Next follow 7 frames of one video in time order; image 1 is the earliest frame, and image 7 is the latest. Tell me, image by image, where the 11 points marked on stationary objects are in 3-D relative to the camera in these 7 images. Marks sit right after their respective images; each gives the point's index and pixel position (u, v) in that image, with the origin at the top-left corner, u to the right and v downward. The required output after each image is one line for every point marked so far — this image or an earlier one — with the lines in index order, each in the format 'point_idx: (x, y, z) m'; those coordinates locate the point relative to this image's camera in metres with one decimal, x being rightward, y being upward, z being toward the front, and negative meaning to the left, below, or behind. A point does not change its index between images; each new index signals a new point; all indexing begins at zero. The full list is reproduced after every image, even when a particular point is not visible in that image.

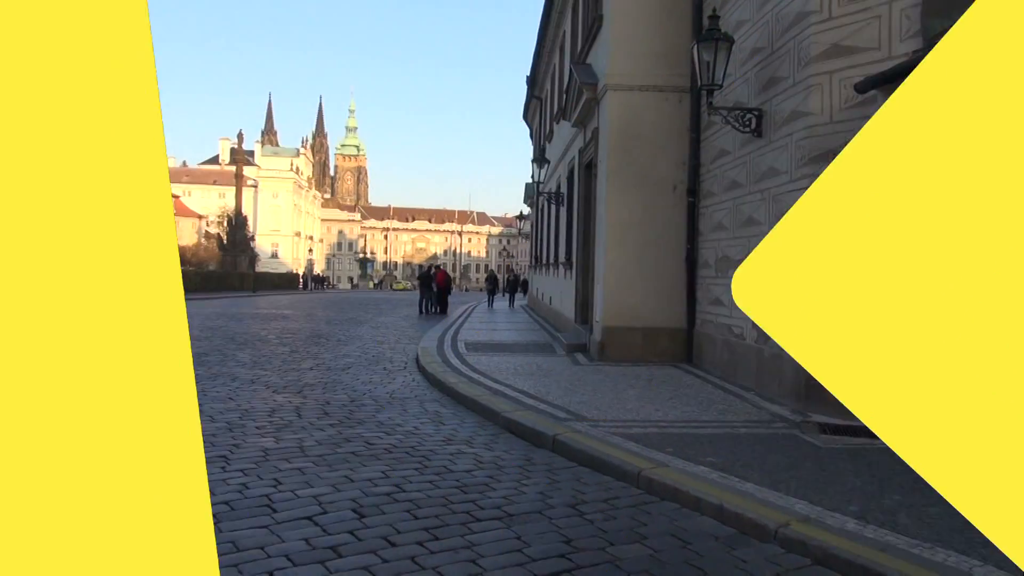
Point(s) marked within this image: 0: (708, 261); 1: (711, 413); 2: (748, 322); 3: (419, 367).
0: (+2.9, +0.4, +11.2) m
1: (+2.0, -1.3, +7.9) m
2: (+2.9, -0.4, +9.6) m
3: (-1.4, -1.2, +11.8) m
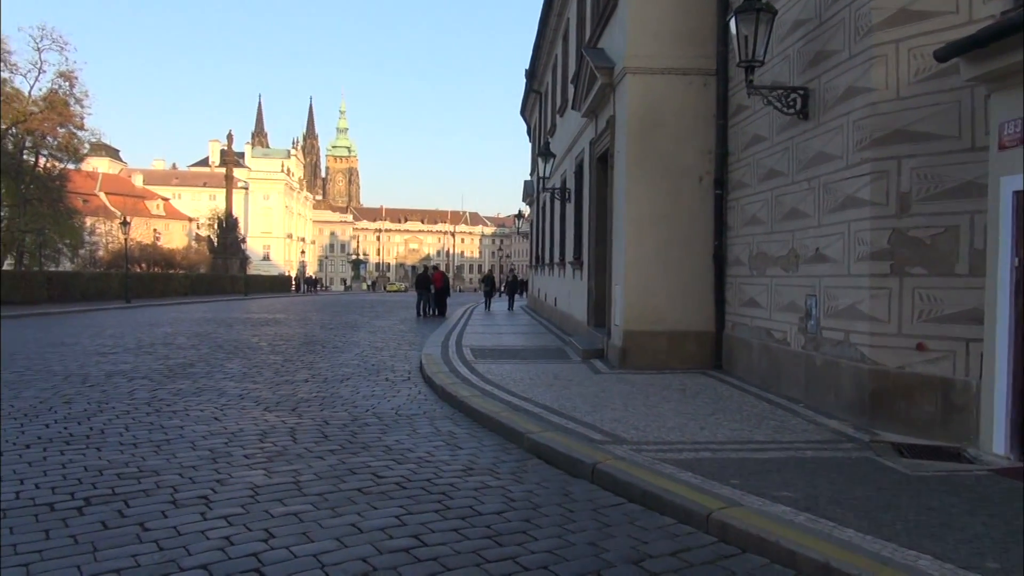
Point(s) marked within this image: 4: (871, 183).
0: (+3.0, +0.4, +10.3) m
1: (+2.3, -1.3, +6.9) m
2: (+3.1, -0.4, +8.6) m
3: (-1.3, -1.3, +10.8) m
4: (+3.3, +1.0, +7.0) m
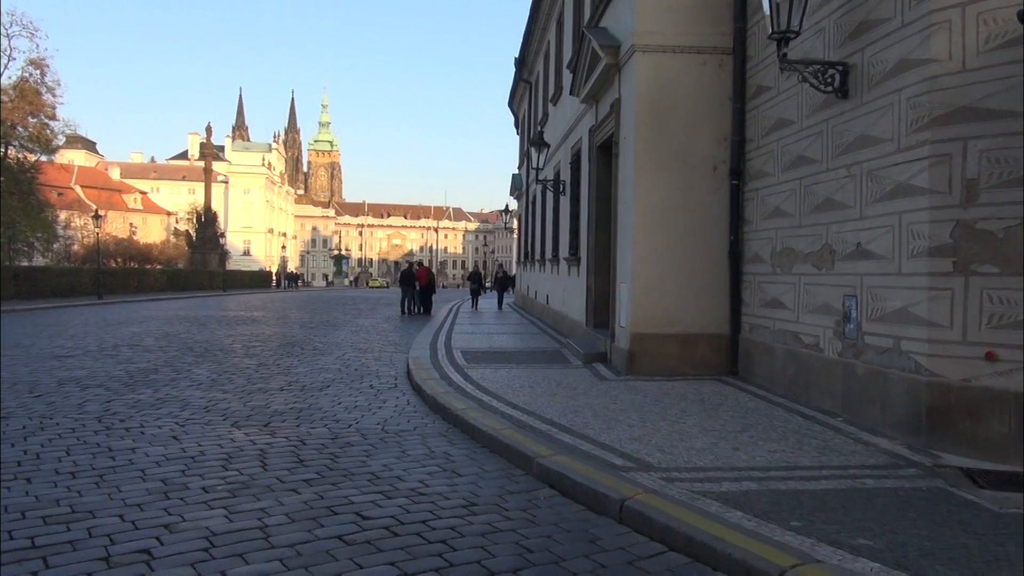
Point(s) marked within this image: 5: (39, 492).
0: (+3.0, +0.4, +9.4) m
1: (+2.3, -1.3, +6.0) m
2: (+3.1, -0.4, +7.7) m
3: (-1.3, -1.2, +9.8) m
4: (+3.3, +1.0, +6.2) m
5: (-3.1, -1.3, +5.1) m
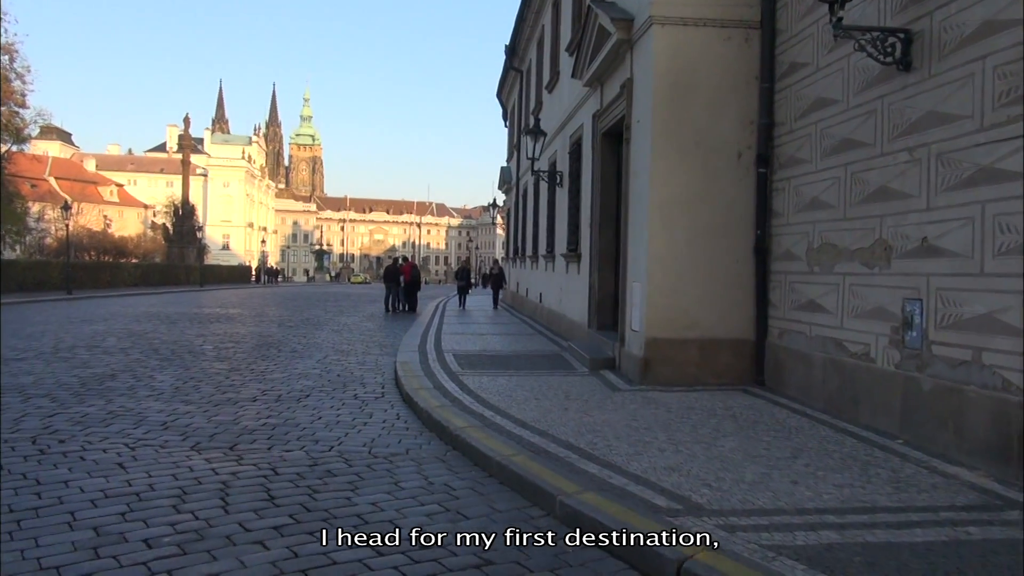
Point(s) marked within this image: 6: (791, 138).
0: (+3.0, +0.4, +8.4) m
1: (+2.4, -1.3, +5.0) m
2: (+3.2, -0.4, +6.7) m
3: (-1.3, -1.2, +8.8) m
4: (+3.4, +0.9, +5.2) m
5: (-3.0, -1.3, +4.0) m
6: (+3.1, +1.6, +8.5) m
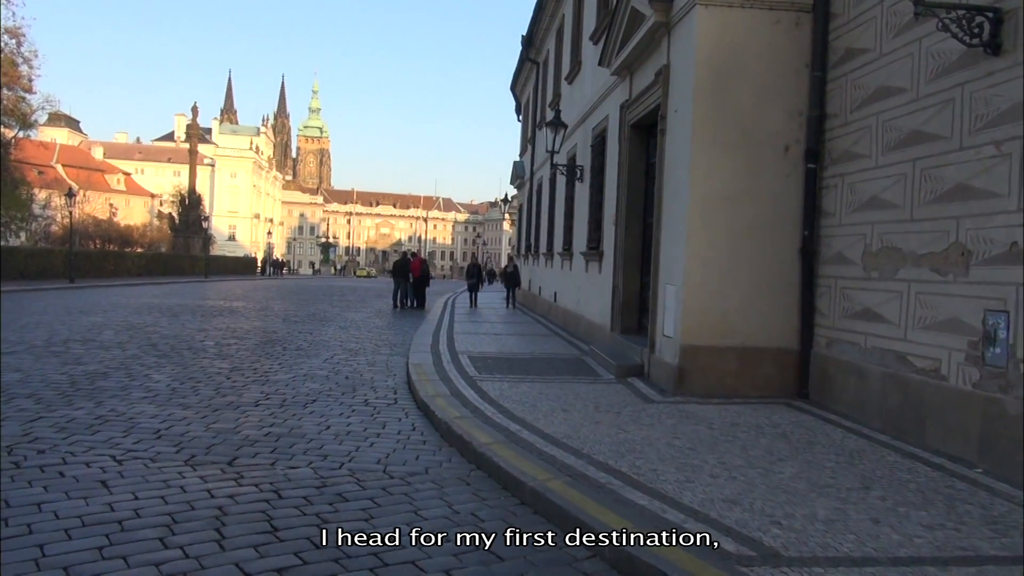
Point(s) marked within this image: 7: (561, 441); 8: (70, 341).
0: (+3.3, +0.3, +7.7) m
1: (+2.6, -1.4, +4.3) m
2: (+3.4, -0.5, +6.0) m
3: (-1.0, -1.2, +8.1) m
4: (+3.7, +0.8, +4.5) m
5: (-2.8, -1.3, +3.3) m
6: (+3.4, +1.6, +7.8) m
7: (+0.4, -1.2, +6.1) m
8: (-6.6, -0.8, +11.7) m
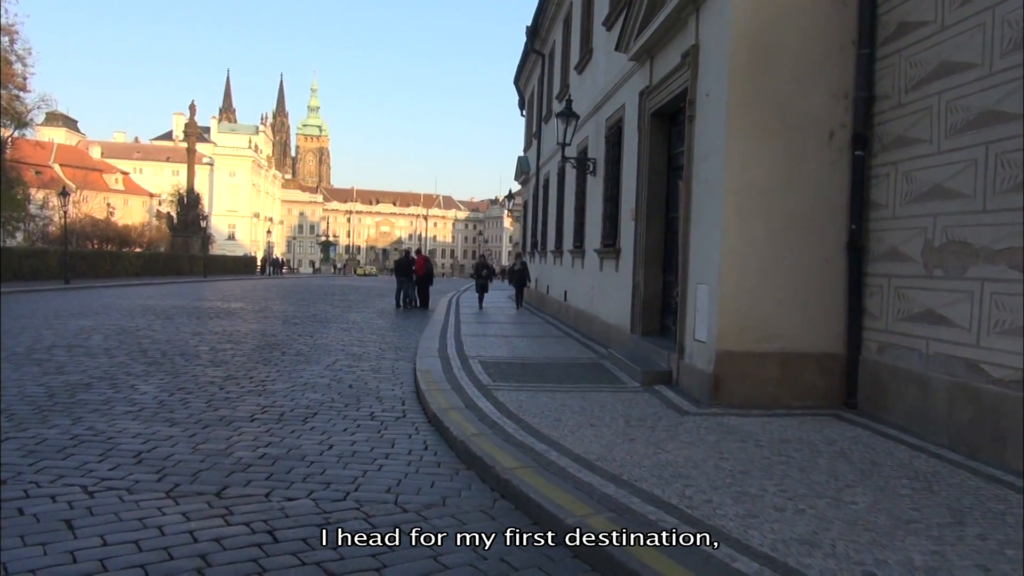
0: (+3.5, +0.3, +7.0) m
1: (+2.8, -1.4, +3.6) m
2: (+3.6, -0.5, +5.3) m
3: (-0.8, -1.2, +7.4) m
4: (+3.9, +0.8, +3.7) m
5: (-2.6, -1.3, +2.6) m
6: (+3.5, +1.6, +7.1) m
7: (+0.6, -1.2, +5.4) m
8: (-6.5, -0.8, +11.0) m
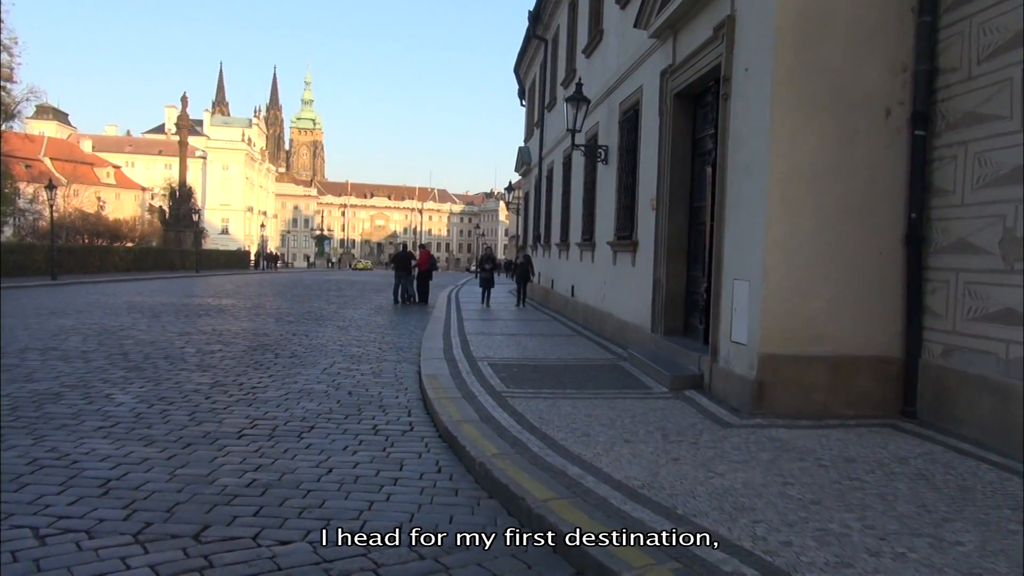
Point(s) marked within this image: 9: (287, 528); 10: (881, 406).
0: (+3.7, +0.3, +6.2) m
1: (+3.0, -1.4, +2.8) m
2: (+3.8, -0.5, +4.5) m
3: (-0.7, -1.2, +6.6) m
4: (+4.1, +0.8, +2.9) m
5: (-2.4, -1.4, +1.8) m
6: (+3.7, +1.6, +6.3) m
7: (+0.8, -1.2, +4.6) m
8: (-6.3, -0.8, +10.1) m
9: (-1.2, -1.3, +4.3) m
10: (+3.3, -1.0, +6.9) m
